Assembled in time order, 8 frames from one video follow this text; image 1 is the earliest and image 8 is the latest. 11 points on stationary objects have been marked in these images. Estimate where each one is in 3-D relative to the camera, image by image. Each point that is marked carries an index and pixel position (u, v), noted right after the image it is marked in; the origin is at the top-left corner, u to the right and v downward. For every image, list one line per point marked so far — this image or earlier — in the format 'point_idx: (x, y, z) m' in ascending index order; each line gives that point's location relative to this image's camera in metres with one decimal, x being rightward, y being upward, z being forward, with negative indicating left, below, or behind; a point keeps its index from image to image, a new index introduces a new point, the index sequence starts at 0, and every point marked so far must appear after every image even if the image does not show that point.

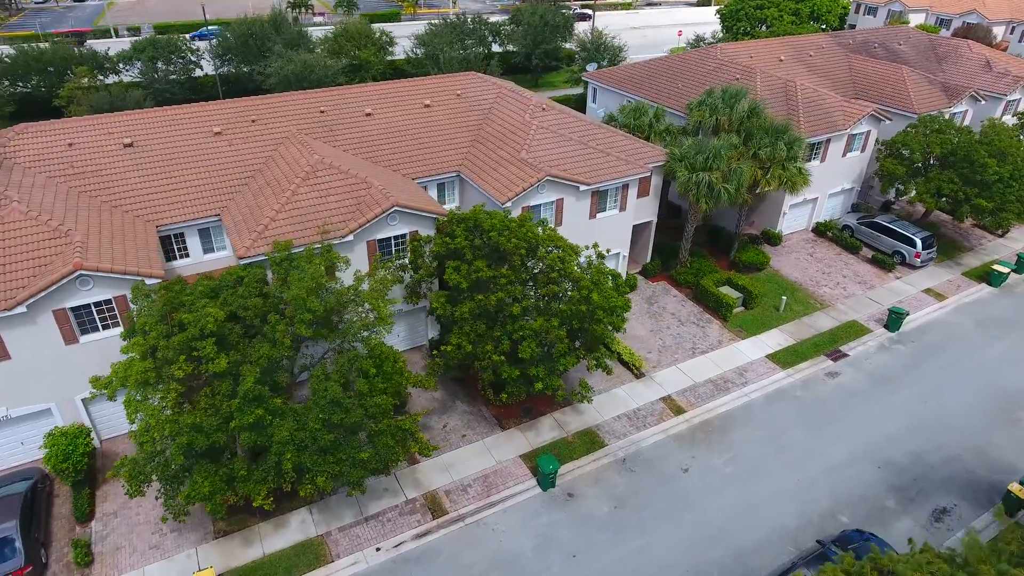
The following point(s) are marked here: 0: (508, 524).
0: (-0.1, -7.3, +18.7) m
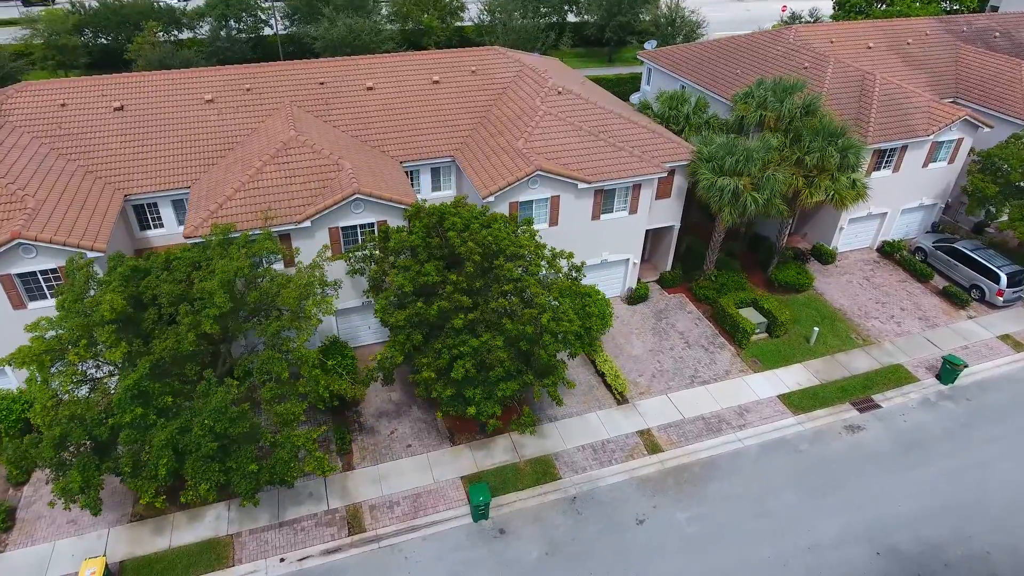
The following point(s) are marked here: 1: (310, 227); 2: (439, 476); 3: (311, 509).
0: (-2.5, -7.5, +17.2) m
1: (-6.5, +2.0, +19.8) m
2: (-2.3, -5.9, +19.2) m
3: (-6.0, -6.6, +18.2) m
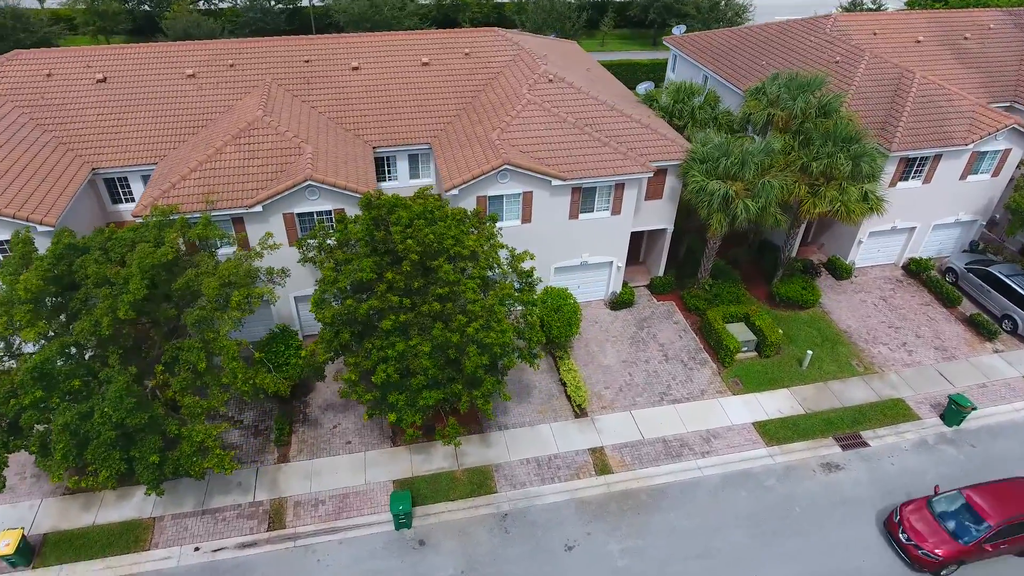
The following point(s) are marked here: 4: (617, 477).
0: (-4.8, -7.4, +16.7) m
1: (-7.9, +2.4, +19.3) m
2: (-4.3, -5.8, +18.7) m
3: (-8.1, -6.2, +18.0) m
4: (+3.2, -5.9, +19.0) m
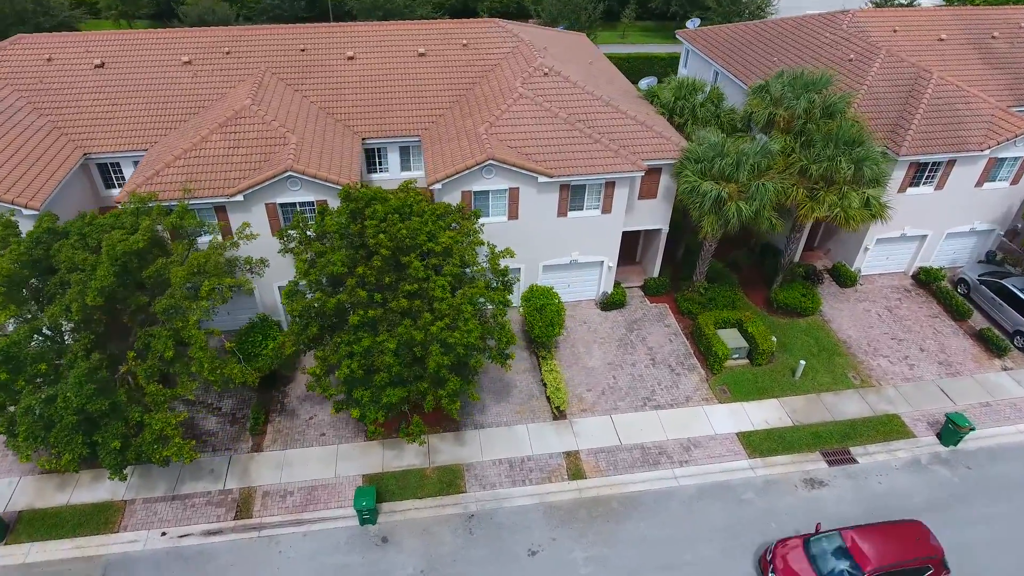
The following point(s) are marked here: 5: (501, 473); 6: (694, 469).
0: (-5.8, -7.2, +16.7) m
1: (-8.5, +2.7, +19.3) m
2: (-5.2, -5.6, +18.6) m
3: (-9.0, -5.9, +18.1) m
4: (+2.3, -5.9, +18.7) m
5: (-0.3, -5.7, +18.8) m
6: (+5.7, -5.7, +19.2) m
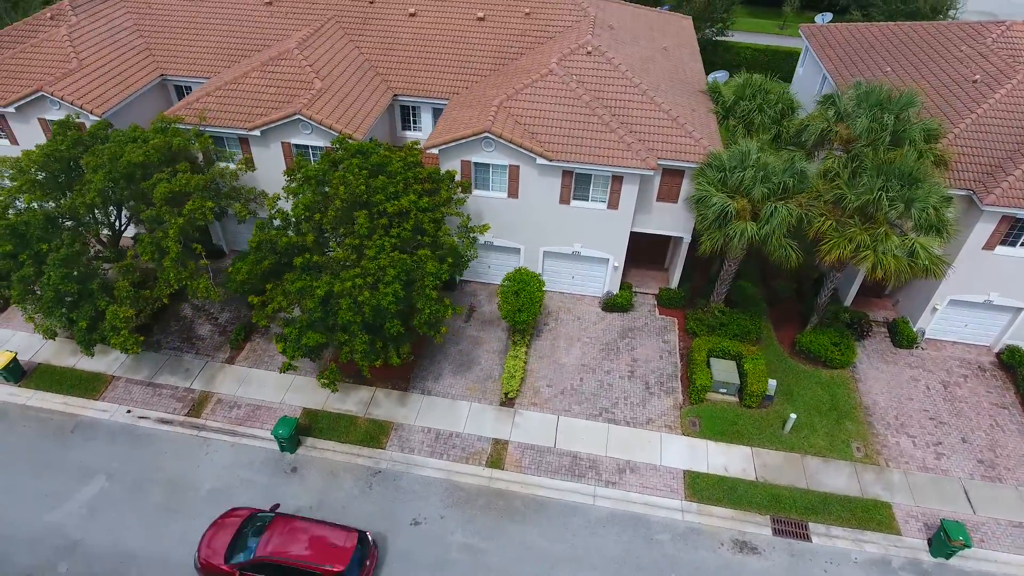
0: (-8.7, -5.1, +18.4) m
1: (-8.6, +5.2, +20.9) m
2: (-7.3, -3.6, +20.0) m
3: (-11.2, -3.1, +20.4) m
4: (-0.3, -5.6, +18.2) m
5: (-2.7, -4.7, +19.0) m
6: (+3.1, -6.0, +18.0) m
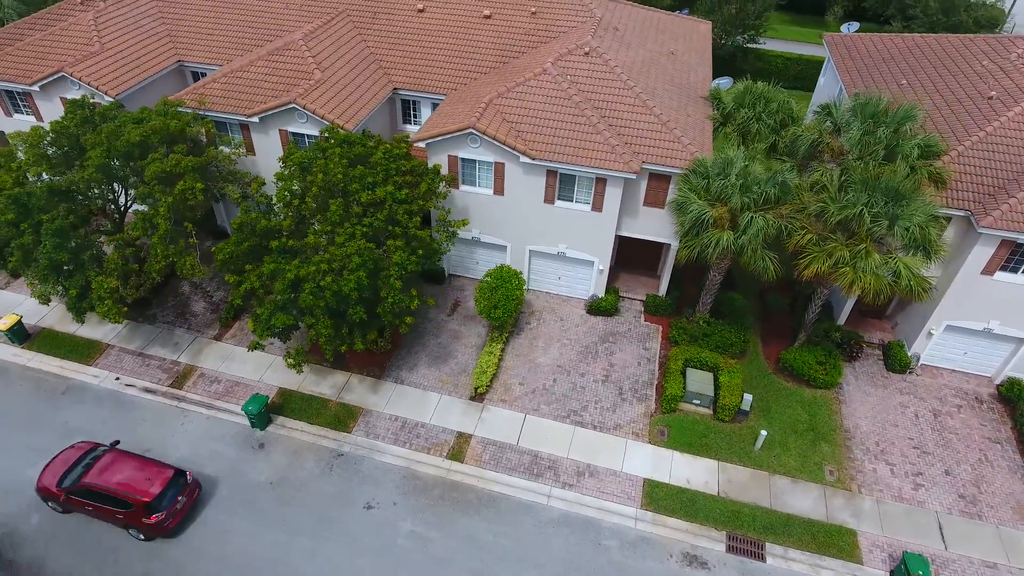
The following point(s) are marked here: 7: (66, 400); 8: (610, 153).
0: (-9.9, -4.4, +19.2) m
1: (-8.9, +5.8, +21.7) m
2: (-8.3, -3.0, +20.7) m
3: (-12.1, -2.3, +21.3) m
4: (-1.5, -5.4, +18.4) m
5: (-3.8, -4.4, +19.3) m
6: (+1.8, -6.0, +17.9) m
7: (-14.5, -3.6, +19.9) m
8: (+3.2, +4.4, +19.8) m
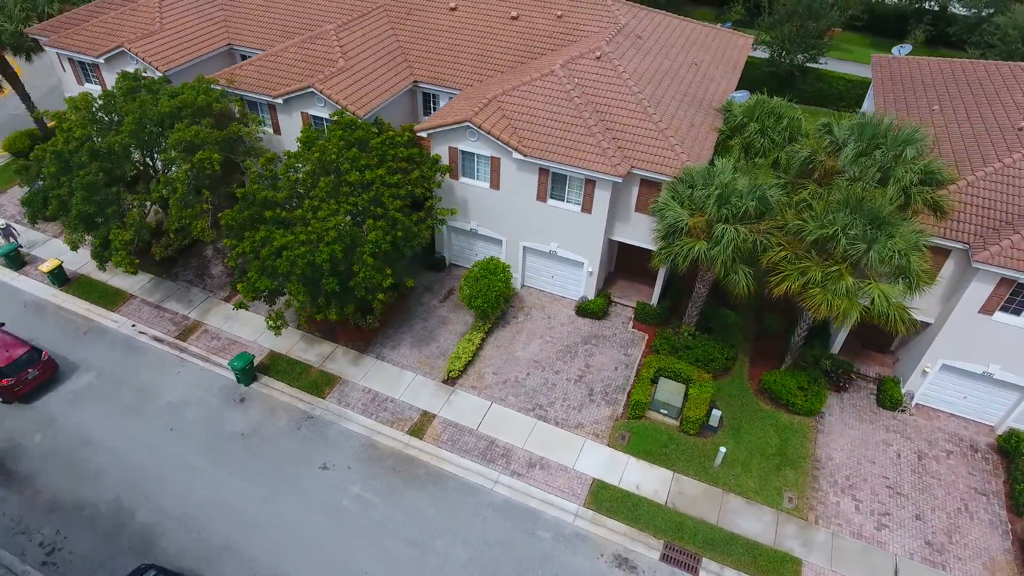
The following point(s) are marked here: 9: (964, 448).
0: (-11.0, -3.1, +20.9) m
1: (-8.7, +7.0, +23.3) m
2: (-9.1, -1.9, +22.2) m
3: (-12.7, -0.8, +23.3) m
4: (-2.9, -4.9, +19.1) m
5: (-5.0, -3.7, +20.3) m
6: (+0.2, -5.8, +18.2) m
7: (-15.4, -1.8, +22.1) m
8: (+2.9, +4.3, +20.0) m
9: (+14.4, -5.0, +19.4) m
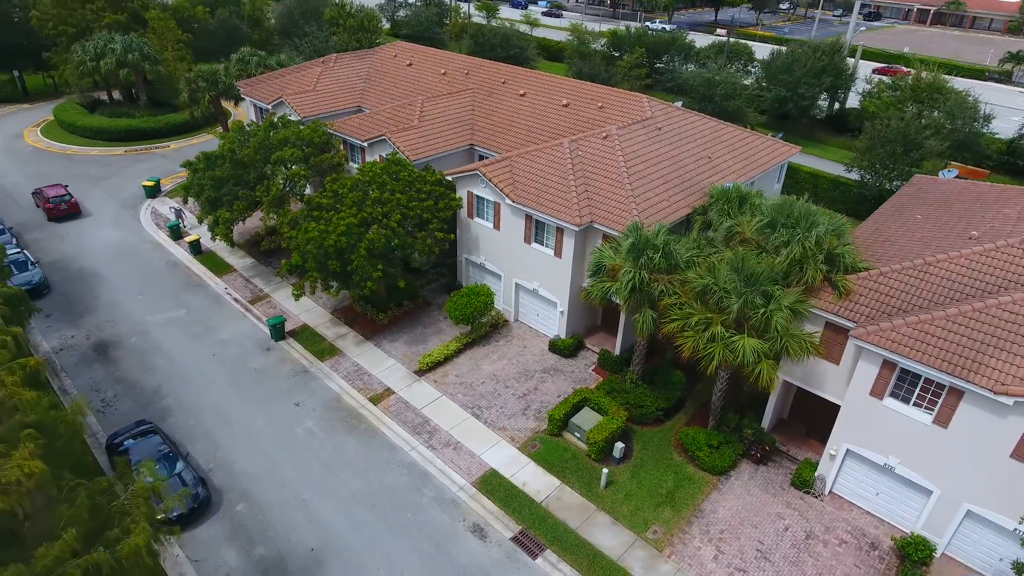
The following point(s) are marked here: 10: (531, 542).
0: (-12.2, -1.8, +27.7) m
1: (-7.3, +7.1, +30.7) m
2: (-9.9, -1.2, +28.6) m
3: (-12.7, +0.2, +30.8) m
4: (-5.4, -4.6, +23.5) m
5: (-6.8, -3.3, +25.4) m
6: (-2.9, -5.9, +21.6) m
7: (-15.8, -0.1, +30.3) m
8: (+2.3, +3.1, +24.0) m
9: (+11.0, -7.8, +18.9) m
10: (+0.7, -7.9, +18.8) m
